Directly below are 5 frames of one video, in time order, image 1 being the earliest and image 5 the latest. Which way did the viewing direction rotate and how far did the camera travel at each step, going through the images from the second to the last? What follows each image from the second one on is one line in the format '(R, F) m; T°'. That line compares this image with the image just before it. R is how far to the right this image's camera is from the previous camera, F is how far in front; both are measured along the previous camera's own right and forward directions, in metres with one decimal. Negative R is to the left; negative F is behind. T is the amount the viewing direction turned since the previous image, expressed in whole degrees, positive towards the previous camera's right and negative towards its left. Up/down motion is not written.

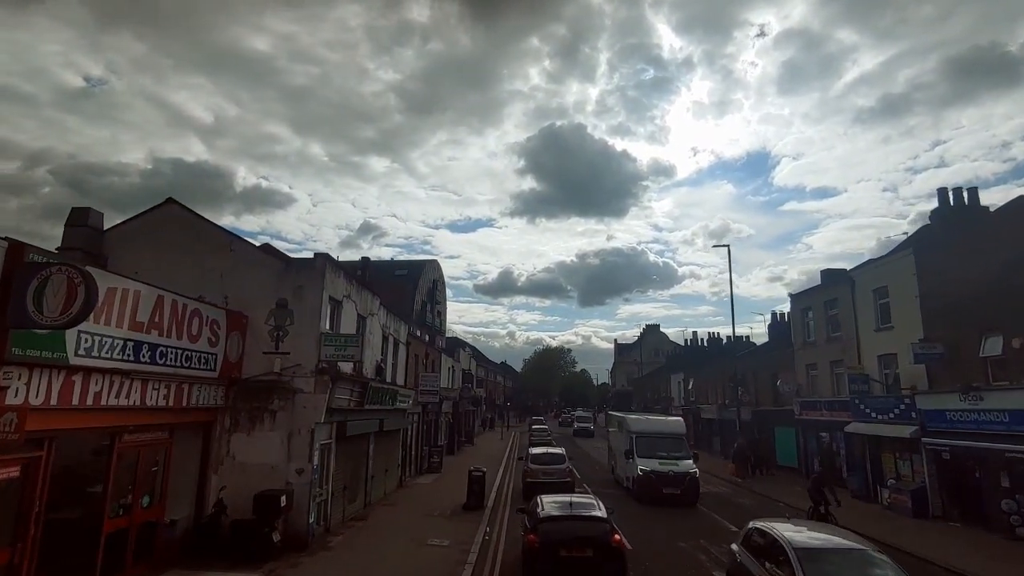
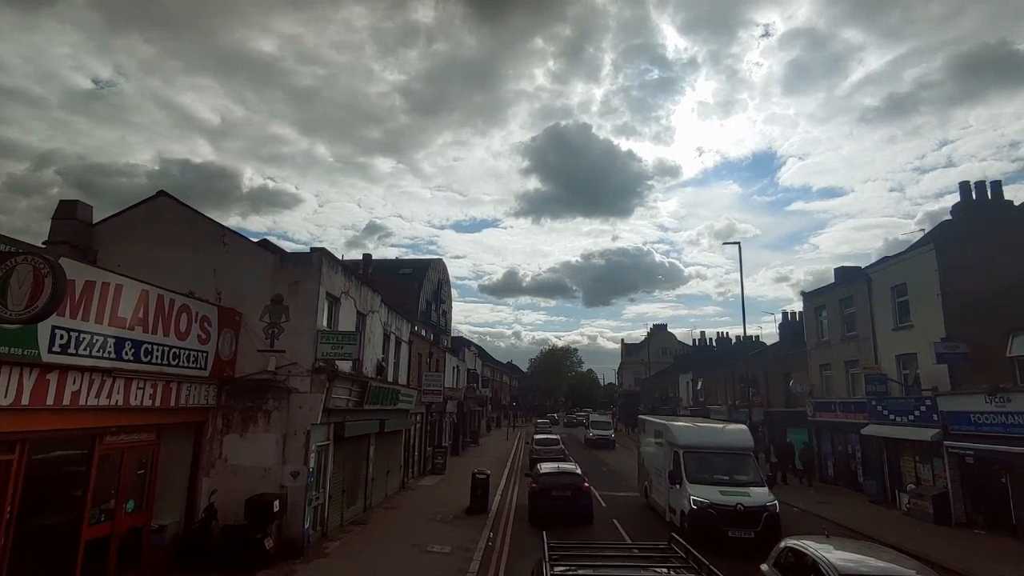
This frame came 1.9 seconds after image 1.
(0.0, +0.6) m; -1°
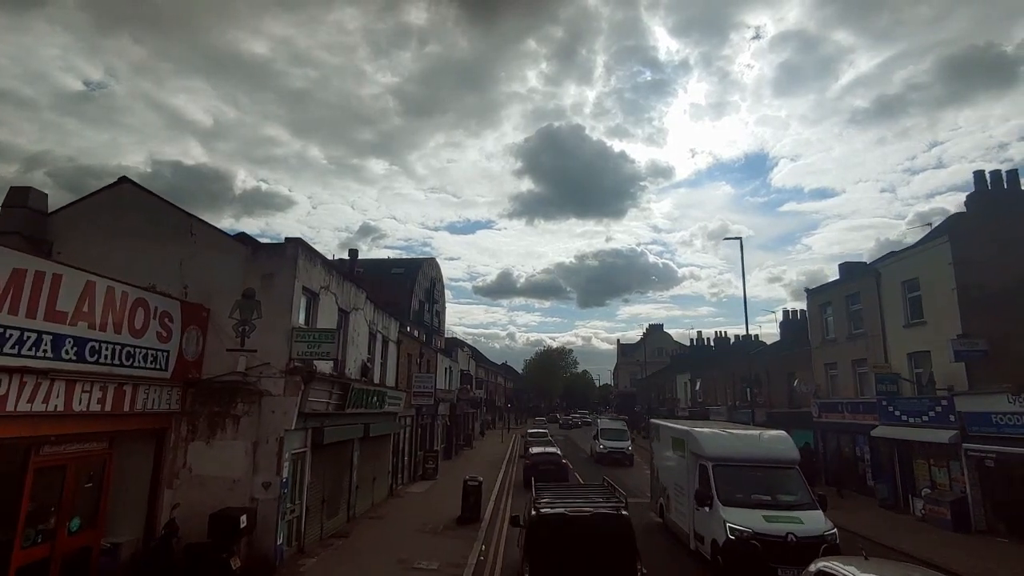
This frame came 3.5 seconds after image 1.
(0.0, +1.0) m; +1°
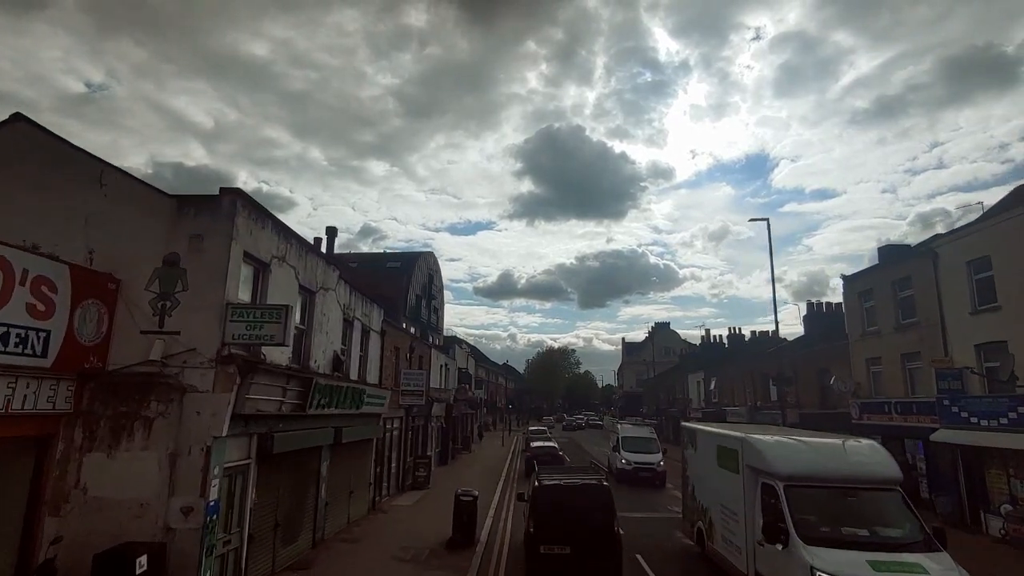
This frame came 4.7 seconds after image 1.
(0.0, +2.6) m; 0°
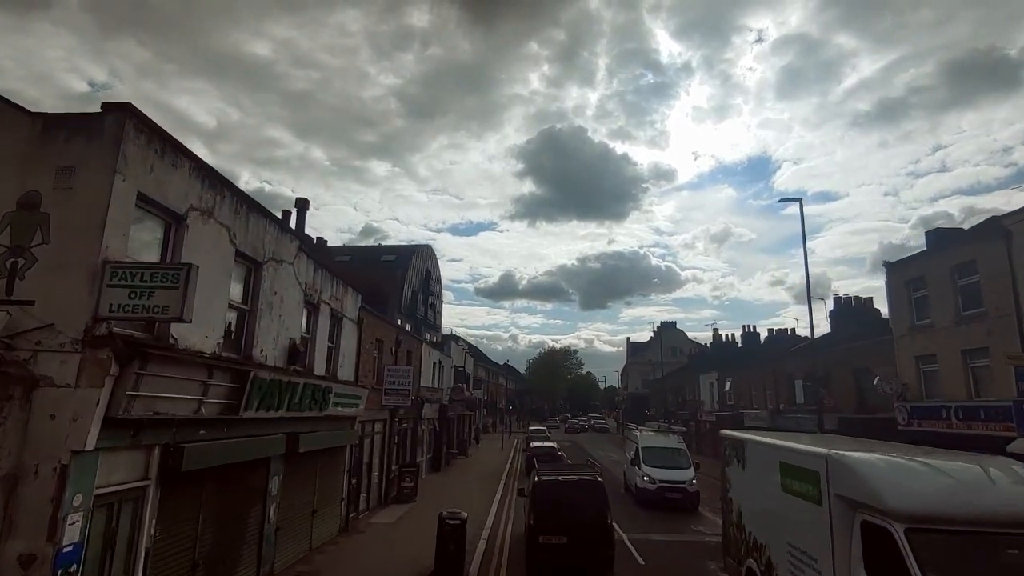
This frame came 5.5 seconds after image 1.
(+0.1, +2.5) m; 0°
